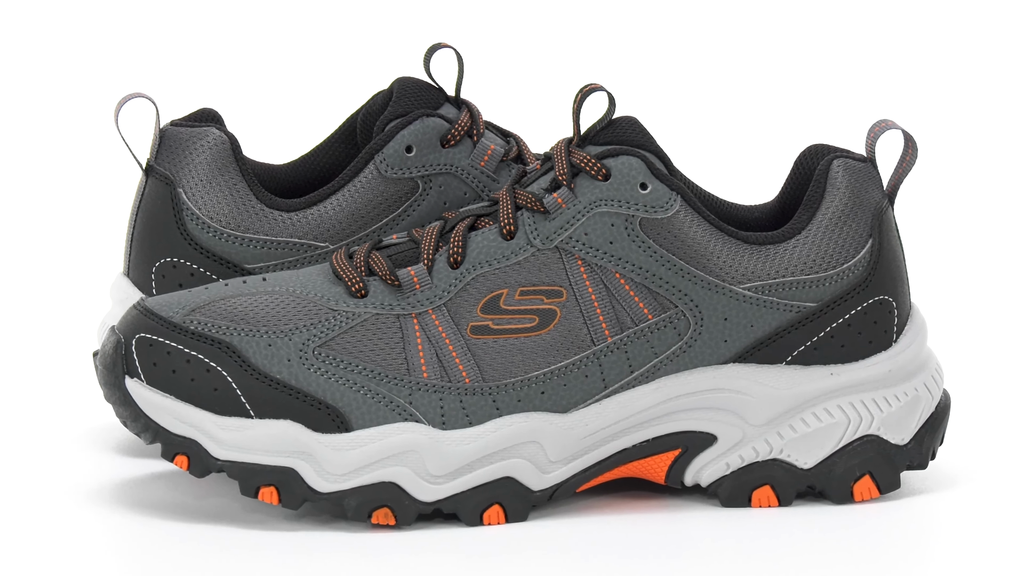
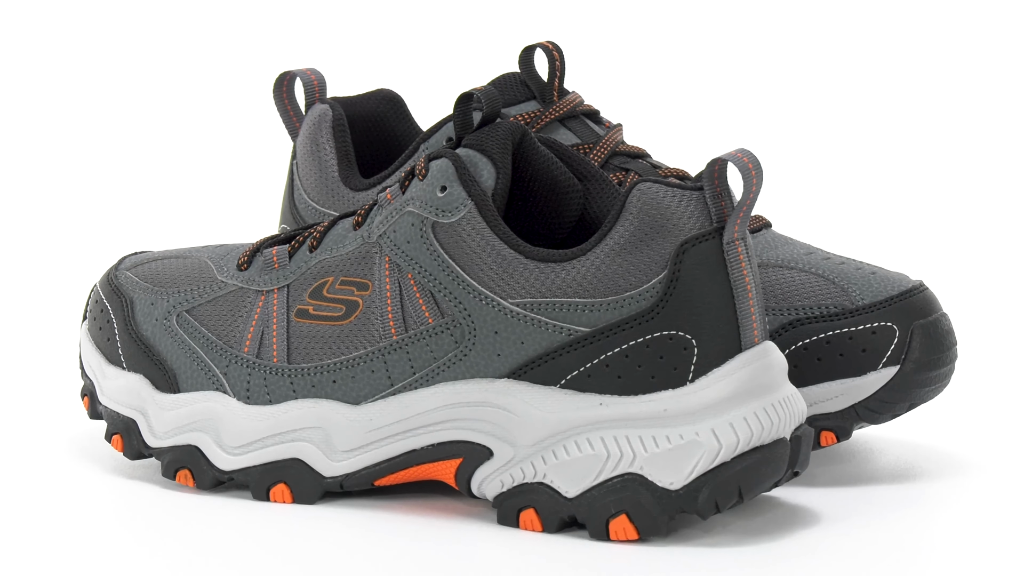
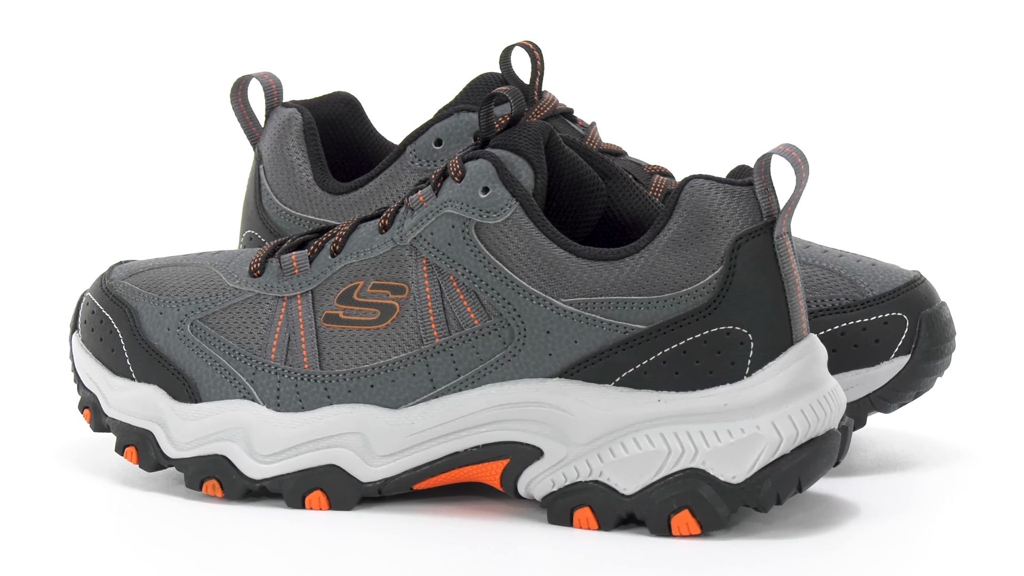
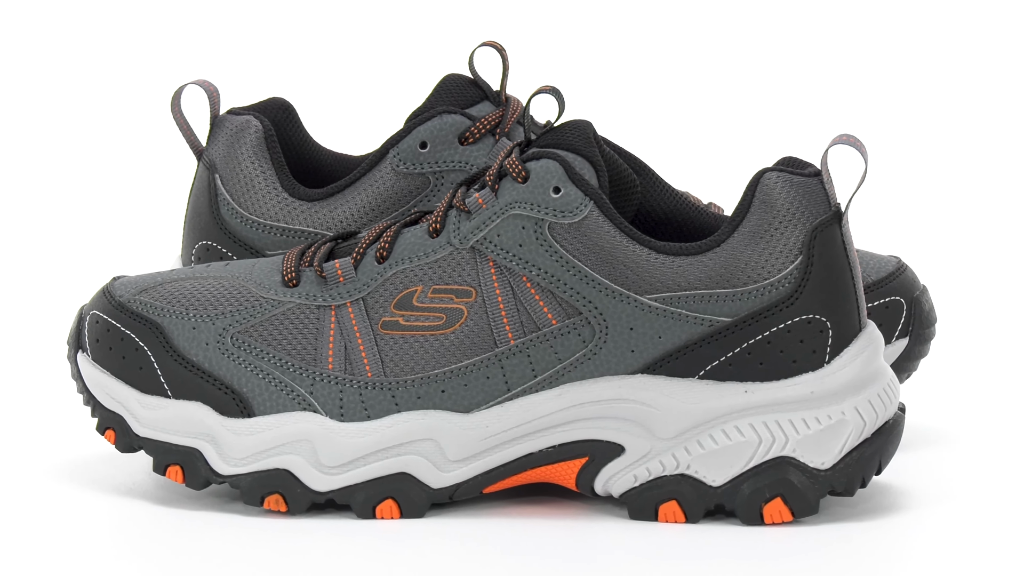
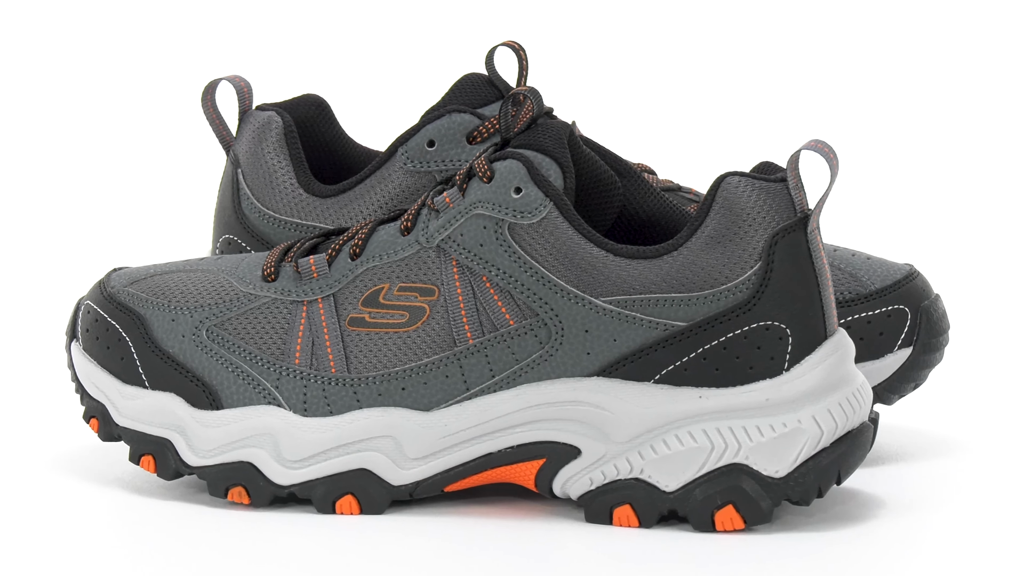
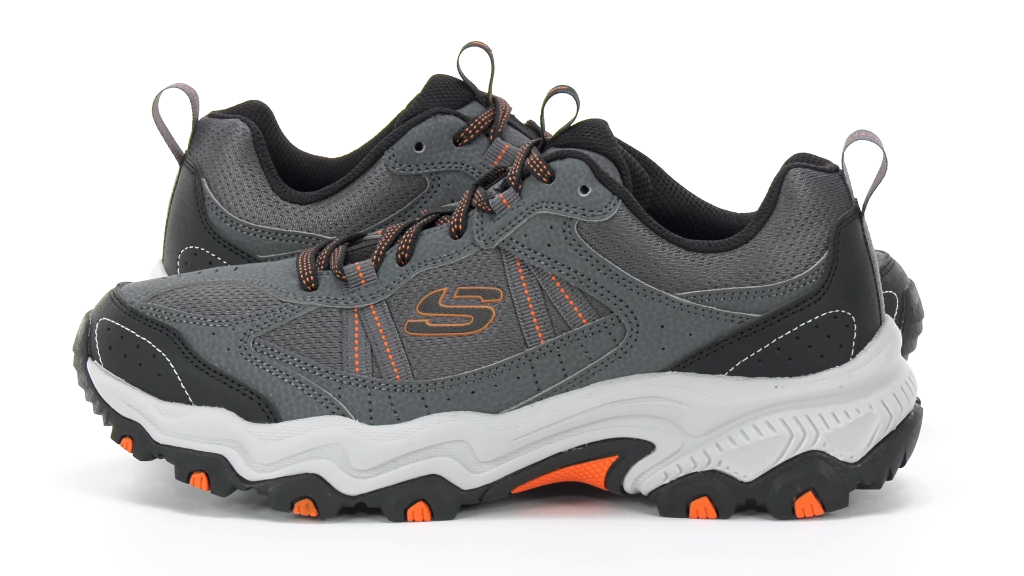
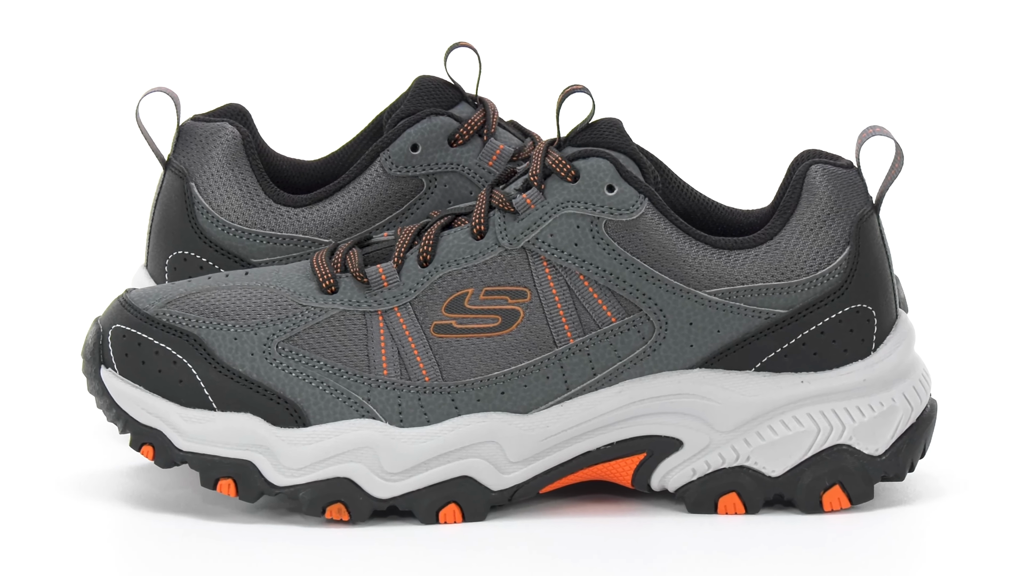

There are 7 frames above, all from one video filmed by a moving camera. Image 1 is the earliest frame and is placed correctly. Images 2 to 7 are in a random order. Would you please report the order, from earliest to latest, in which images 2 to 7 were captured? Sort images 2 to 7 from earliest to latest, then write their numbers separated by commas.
7, 6, 4, 5, 3, 2
